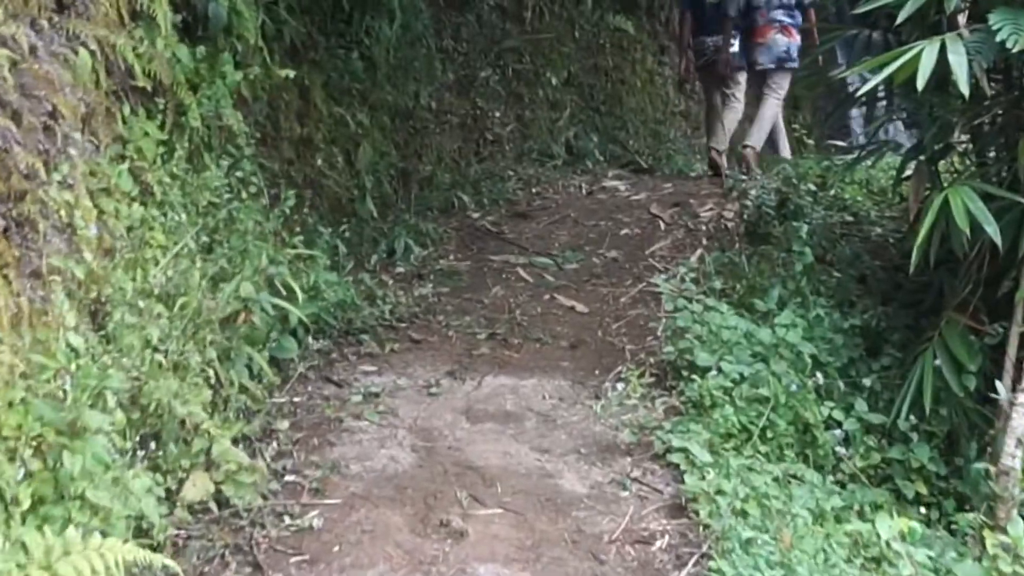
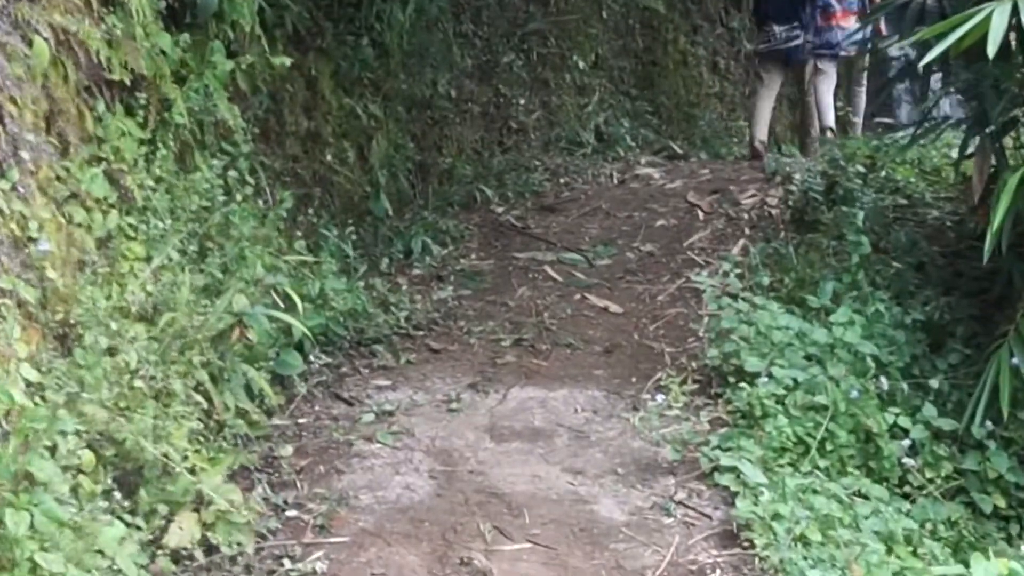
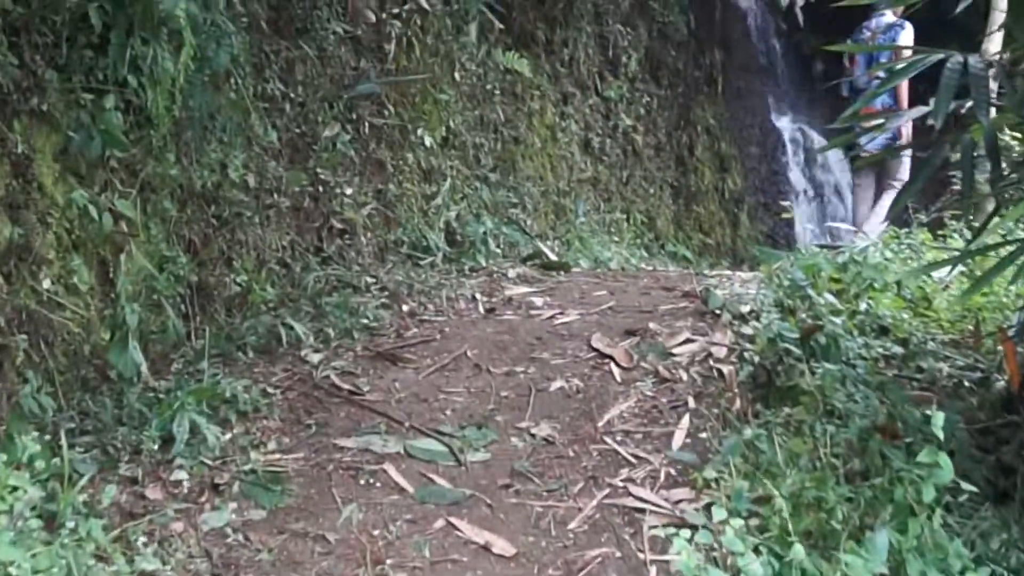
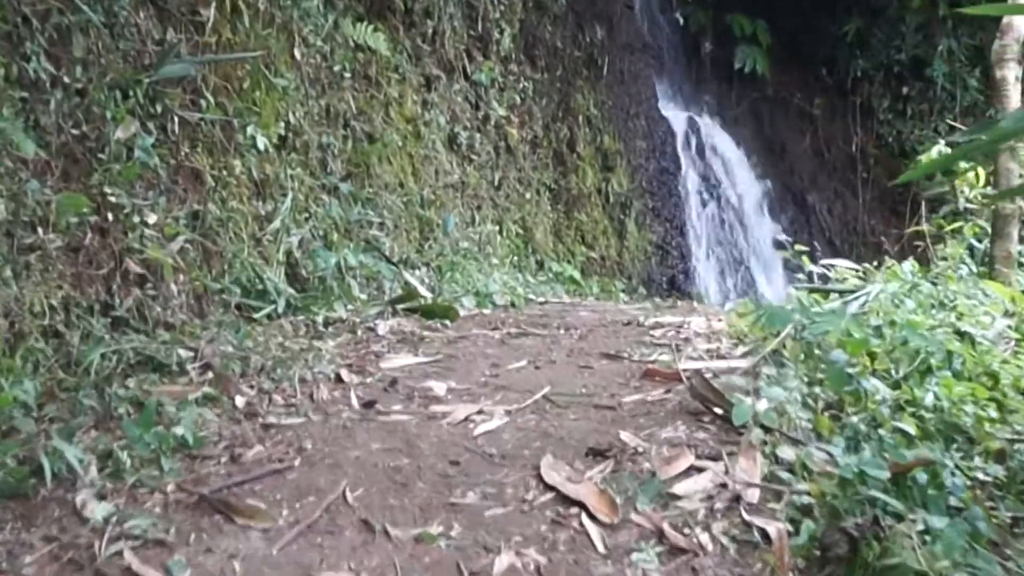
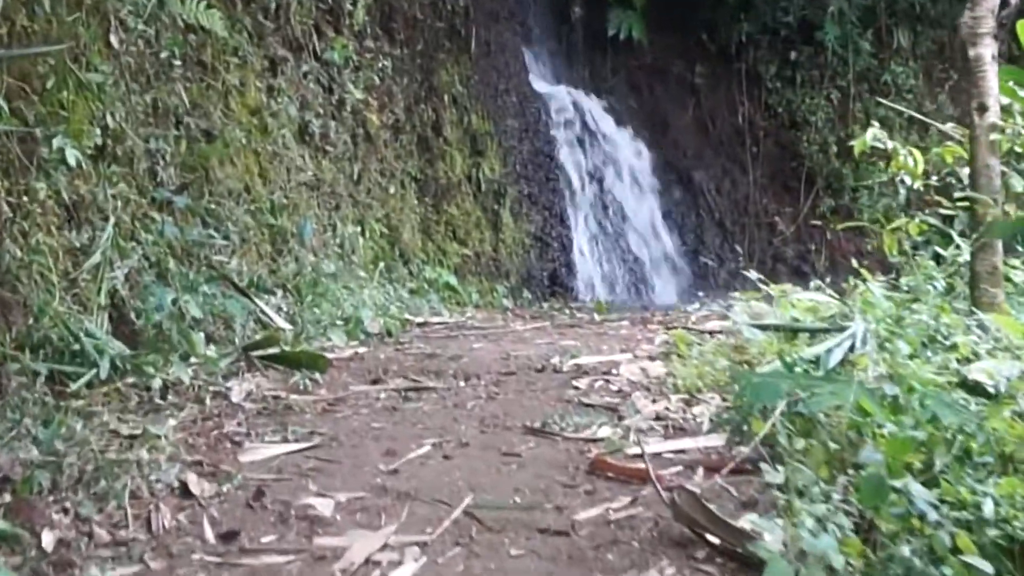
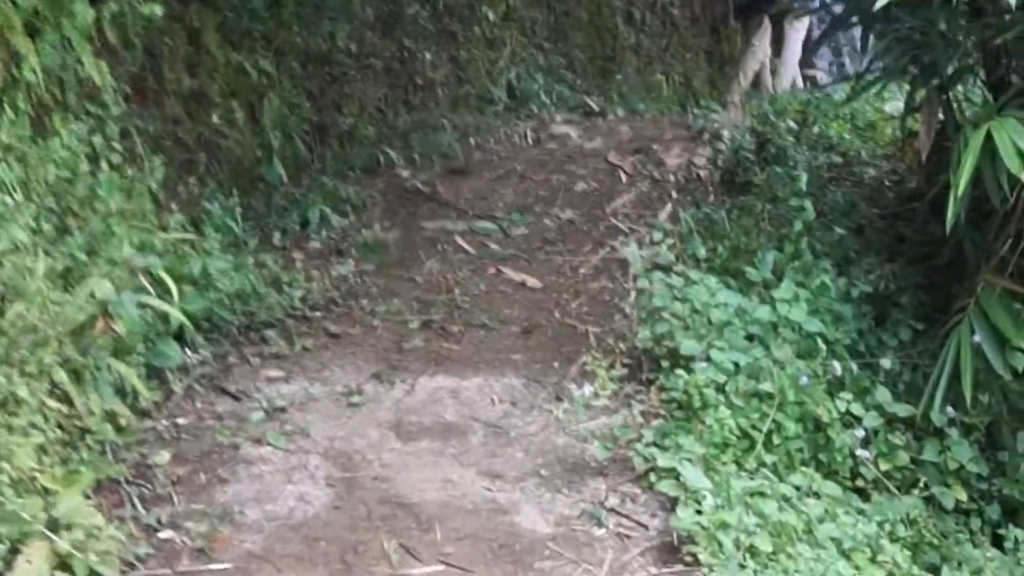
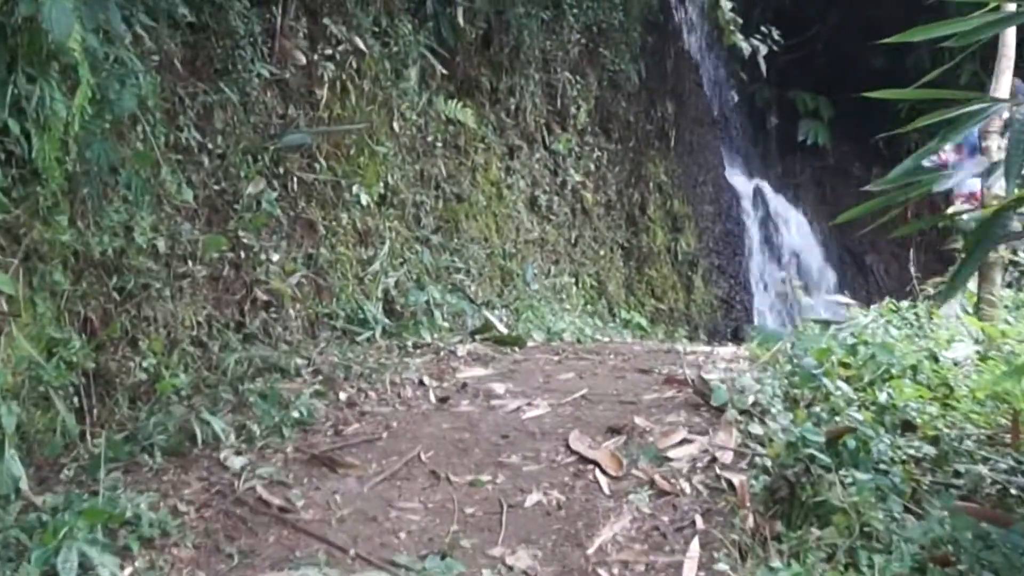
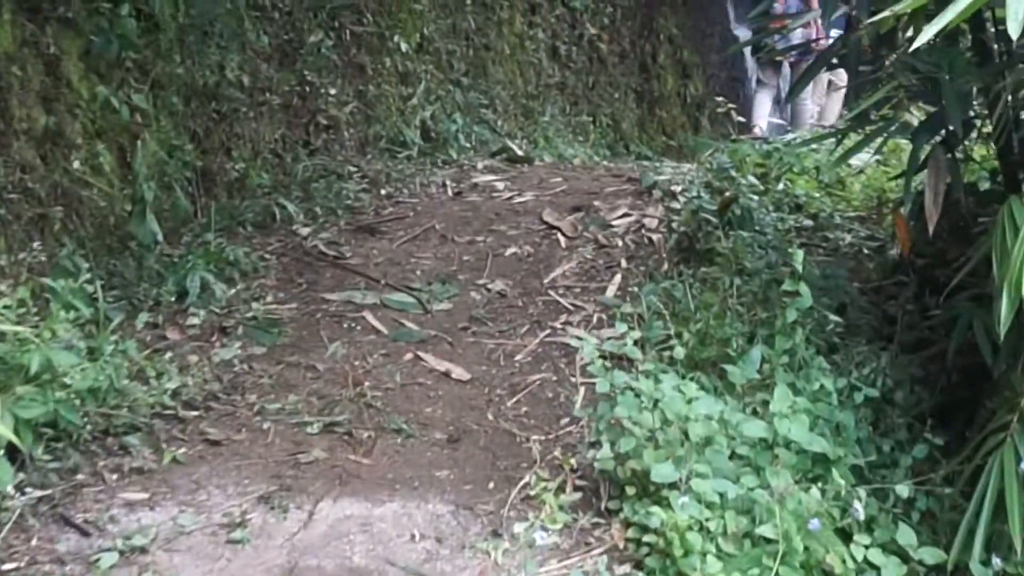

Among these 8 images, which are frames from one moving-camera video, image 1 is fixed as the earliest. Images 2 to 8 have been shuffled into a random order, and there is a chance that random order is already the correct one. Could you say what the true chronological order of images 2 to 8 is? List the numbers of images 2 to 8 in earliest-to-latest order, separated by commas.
2, 6, 8, 3, 7, 4, 5
